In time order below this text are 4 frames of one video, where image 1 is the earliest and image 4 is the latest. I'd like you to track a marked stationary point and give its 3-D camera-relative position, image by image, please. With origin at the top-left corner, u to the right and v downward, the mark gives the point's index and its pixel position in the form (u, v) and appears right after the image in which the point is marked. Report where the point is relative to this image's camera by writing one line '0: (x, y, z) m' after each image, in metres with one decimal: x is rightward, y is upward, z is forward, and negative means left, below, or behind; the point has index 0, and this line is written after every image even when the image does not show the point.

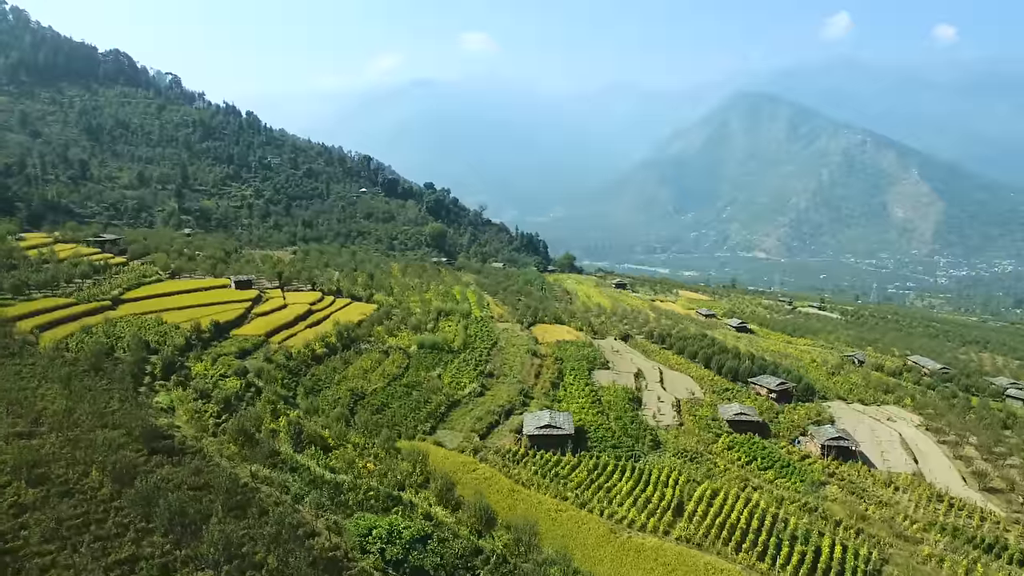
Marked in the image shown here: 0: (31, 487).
0: (-14.4, -6.0, +18.4) m
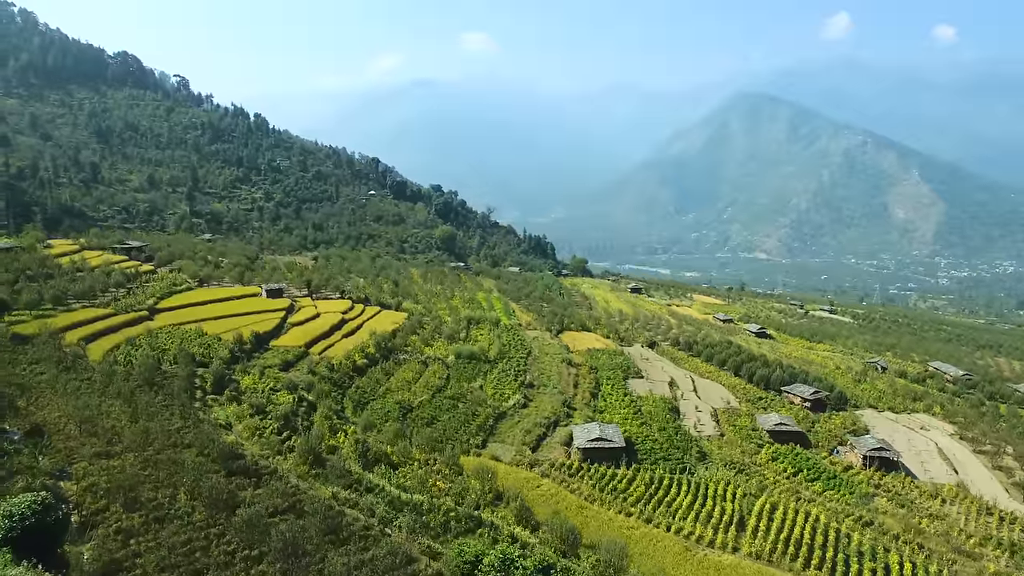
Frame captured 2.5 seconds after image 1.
0: (-11.5, -6.7, +18.5) m
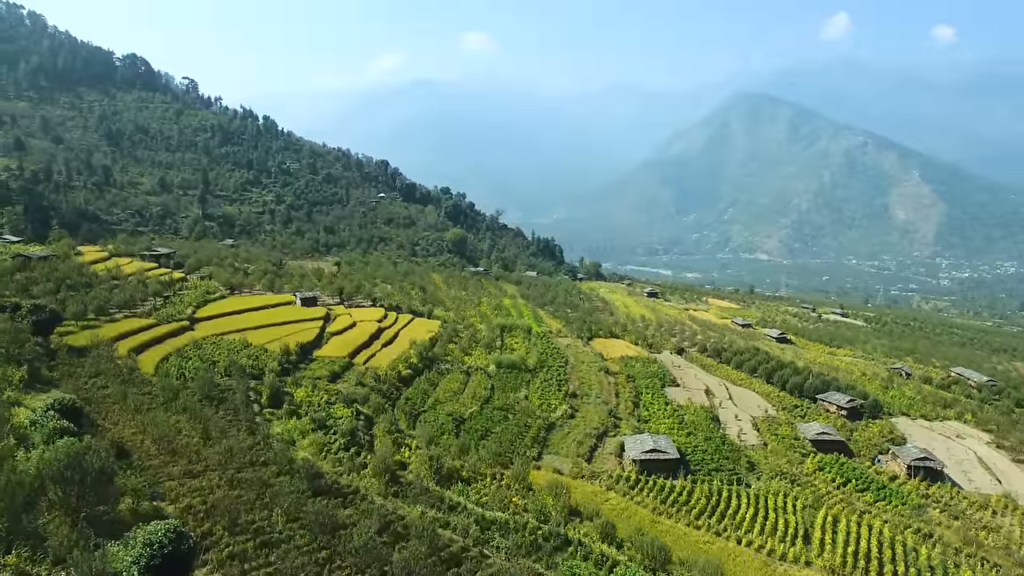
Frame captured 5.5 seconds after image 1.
0: (-8.4, -7.5, +18.7) m
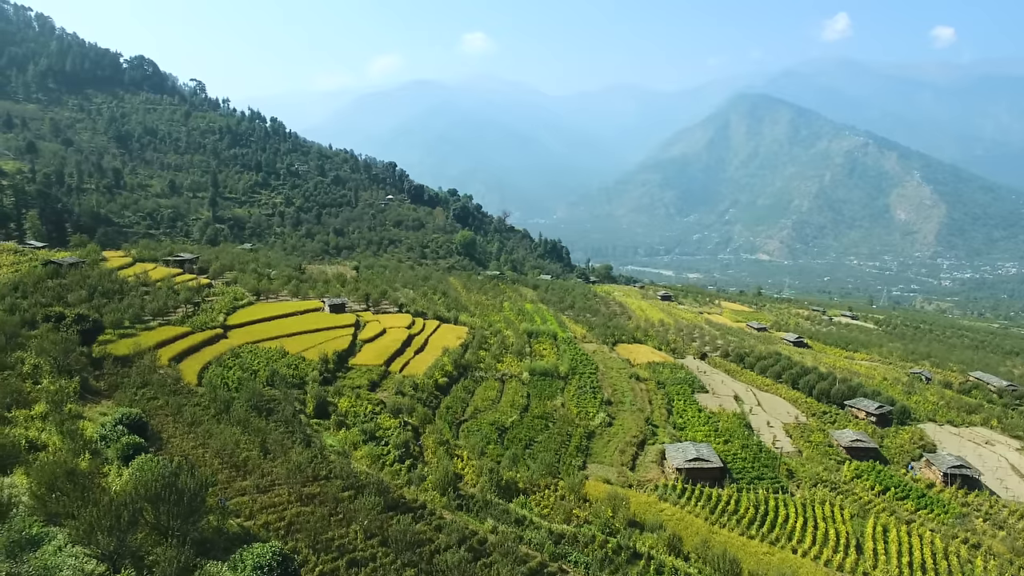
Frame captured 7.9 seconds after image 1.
0: (-5.9, -8.1, +18.9) m
